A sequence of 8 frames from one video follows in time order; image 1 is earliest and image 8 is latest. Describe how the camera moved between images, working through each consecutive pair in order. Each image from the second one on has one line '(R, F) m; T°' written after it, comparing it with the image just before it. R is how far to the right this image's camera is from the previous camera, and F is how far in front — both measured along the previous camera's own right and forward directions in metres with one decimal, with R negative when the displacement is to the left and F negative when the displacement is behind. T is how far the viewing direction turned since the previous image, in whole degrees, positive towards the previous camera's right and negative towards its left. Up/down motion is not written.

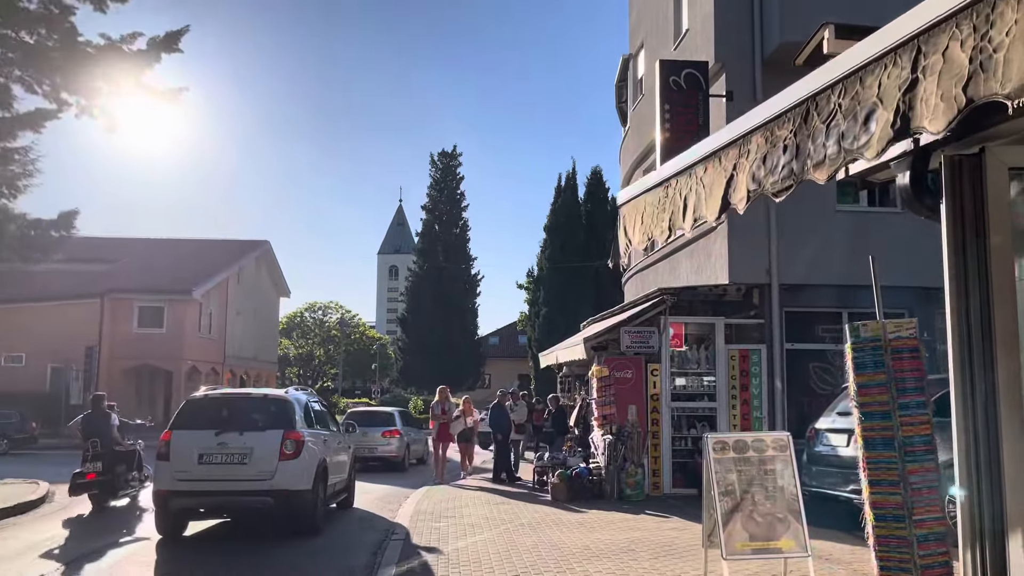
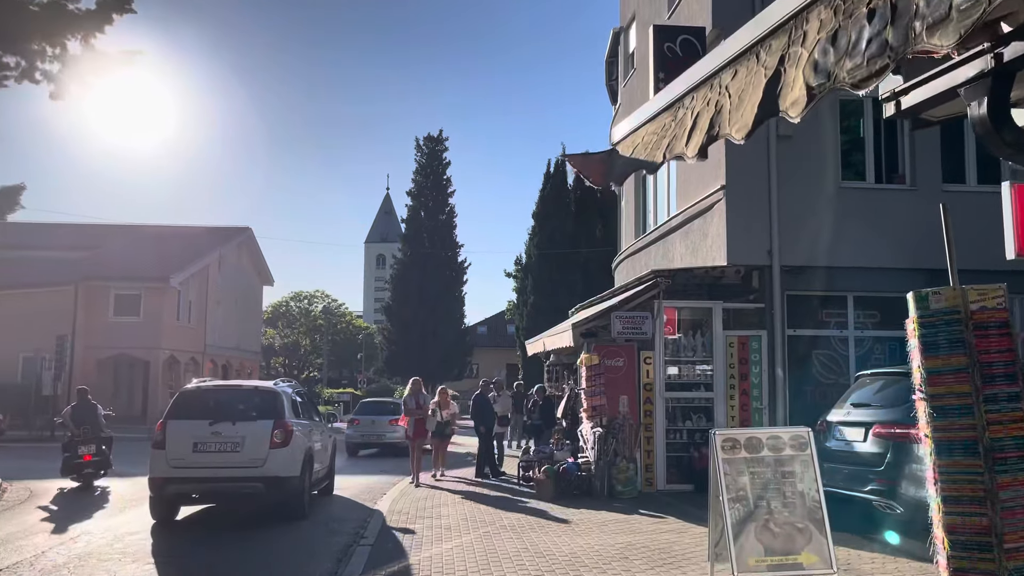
(+0.1, +0.9) m; +1°
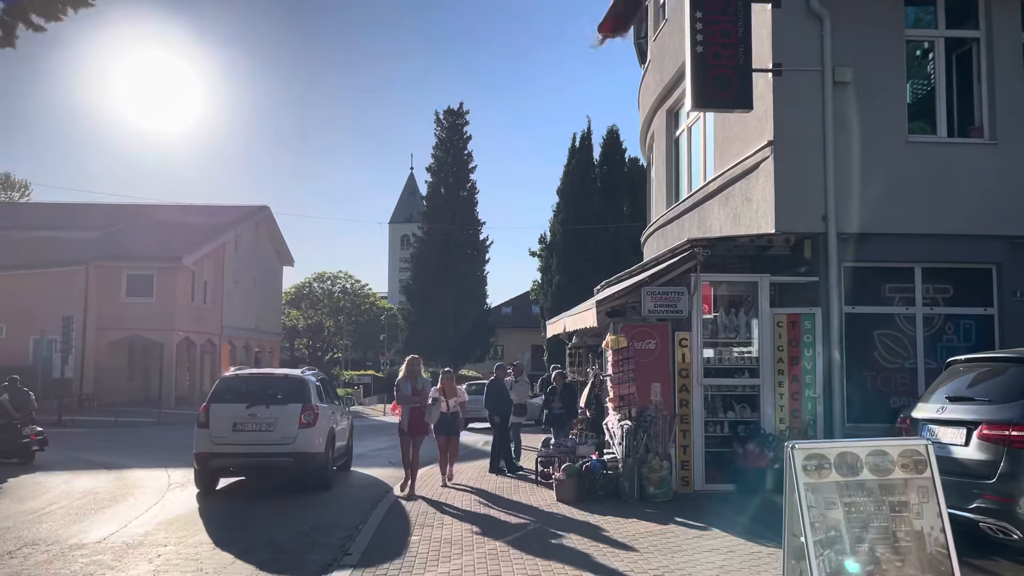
(+0.1, +1.4) m; -2°
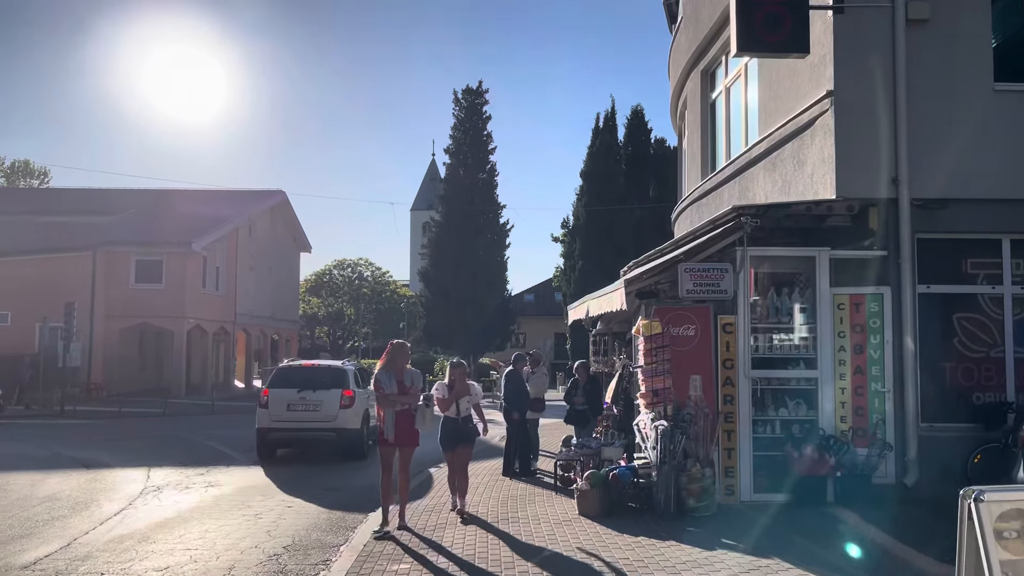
(+0.1, +1.4) m; -2°
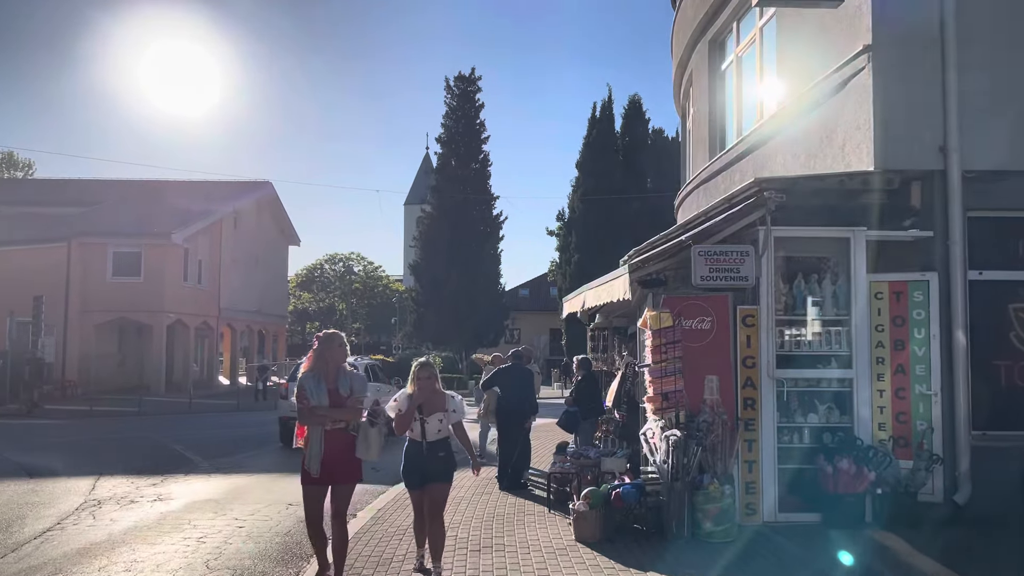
(+0.1, +1.2) m; 0°
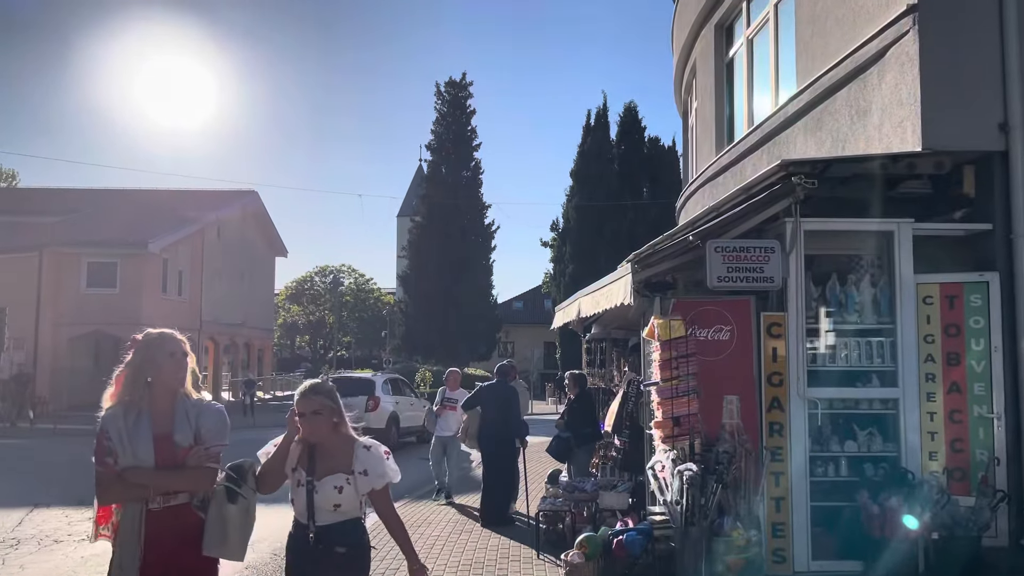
(+0.1, +1.2) m; 0°
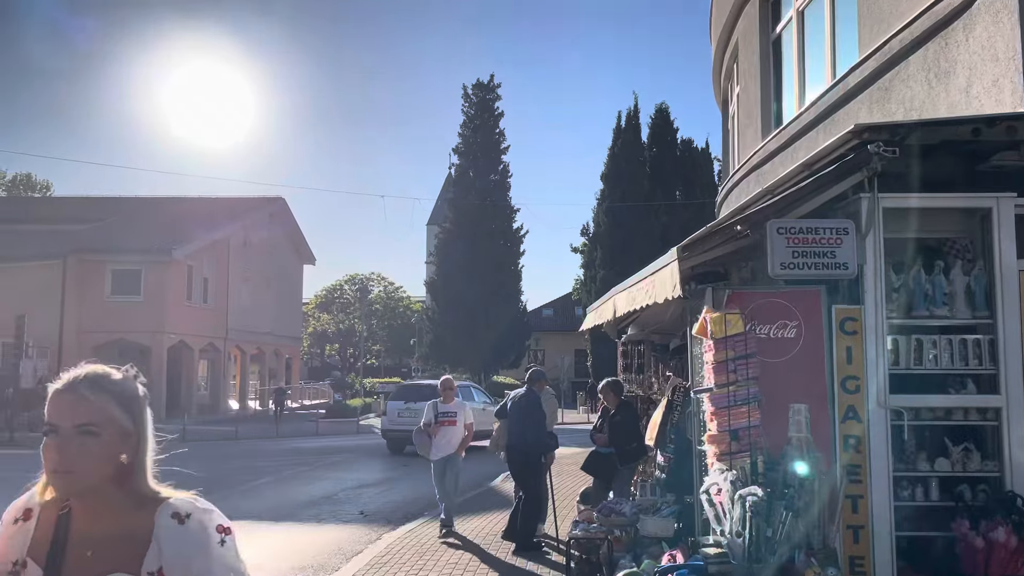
(0.0, +0.9) m; -2°
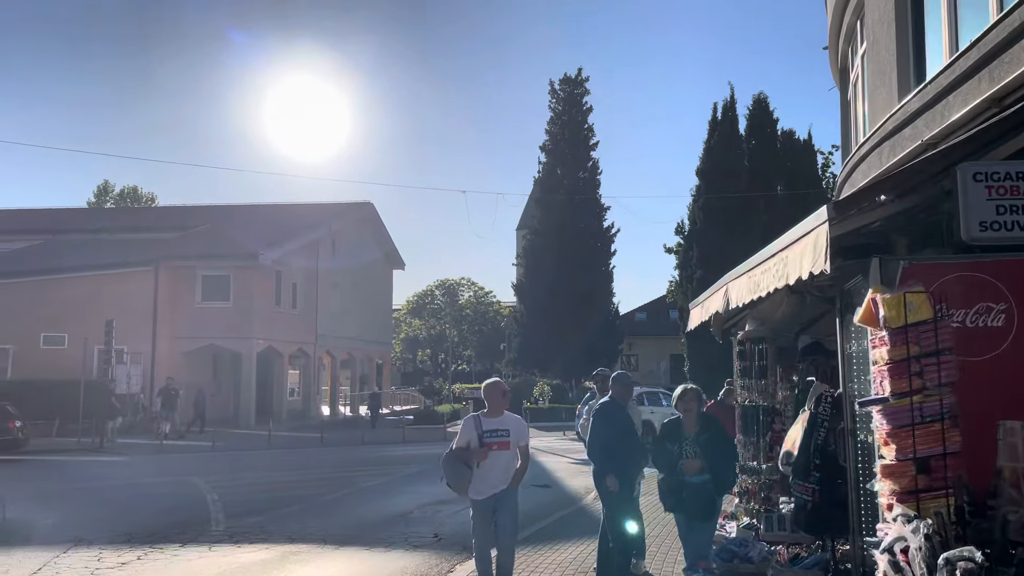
(0.0, +1.3) m; -6°
